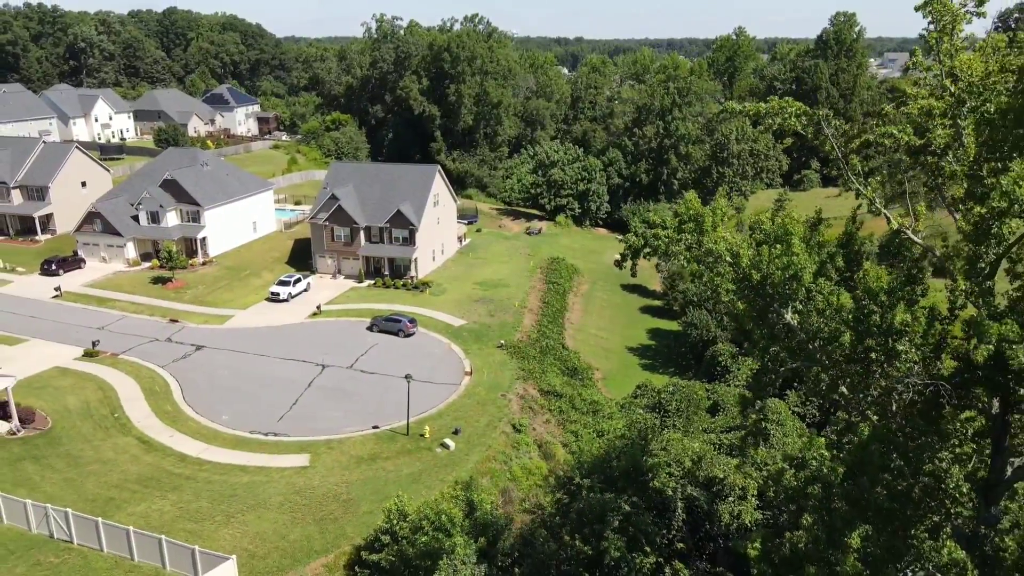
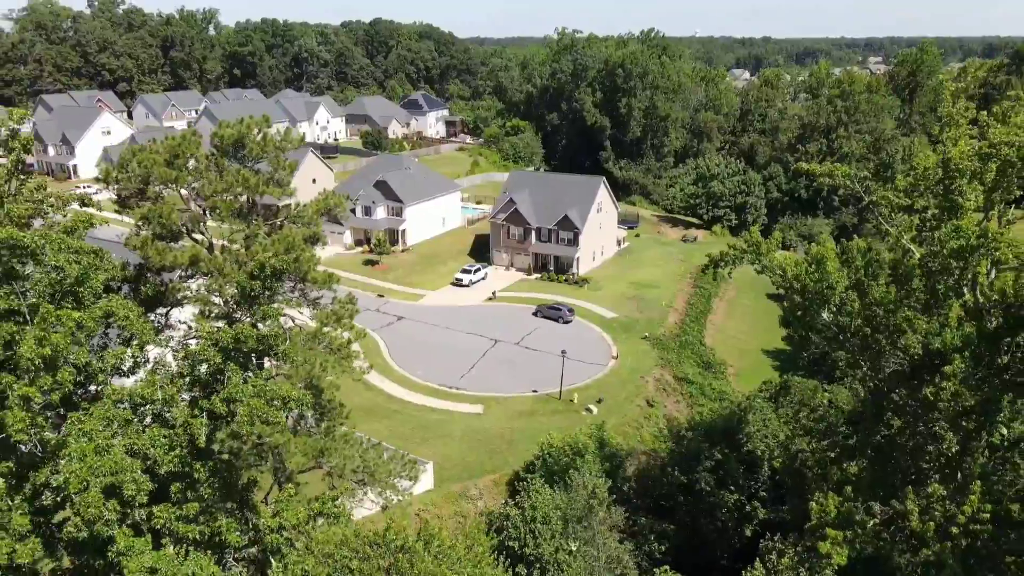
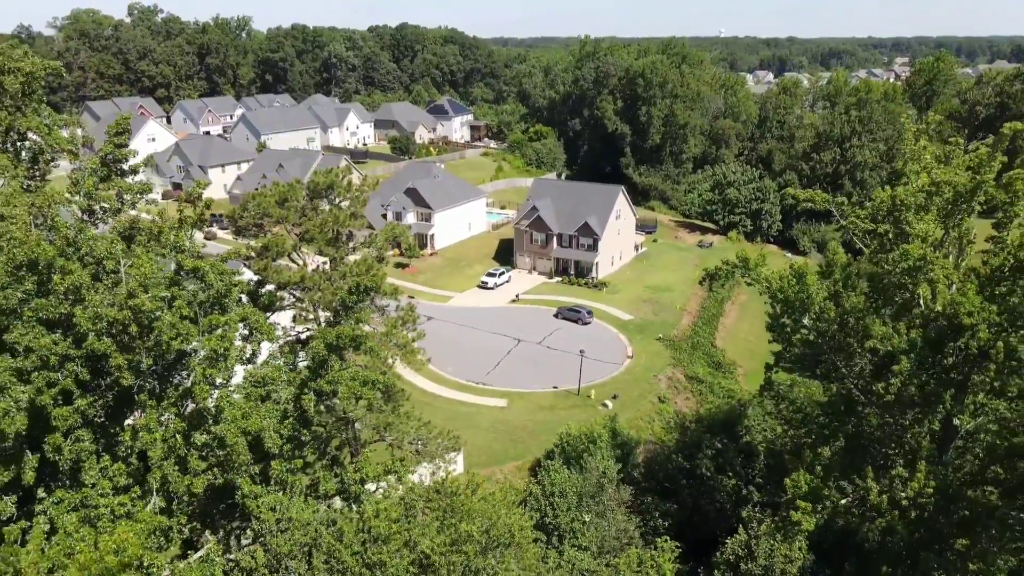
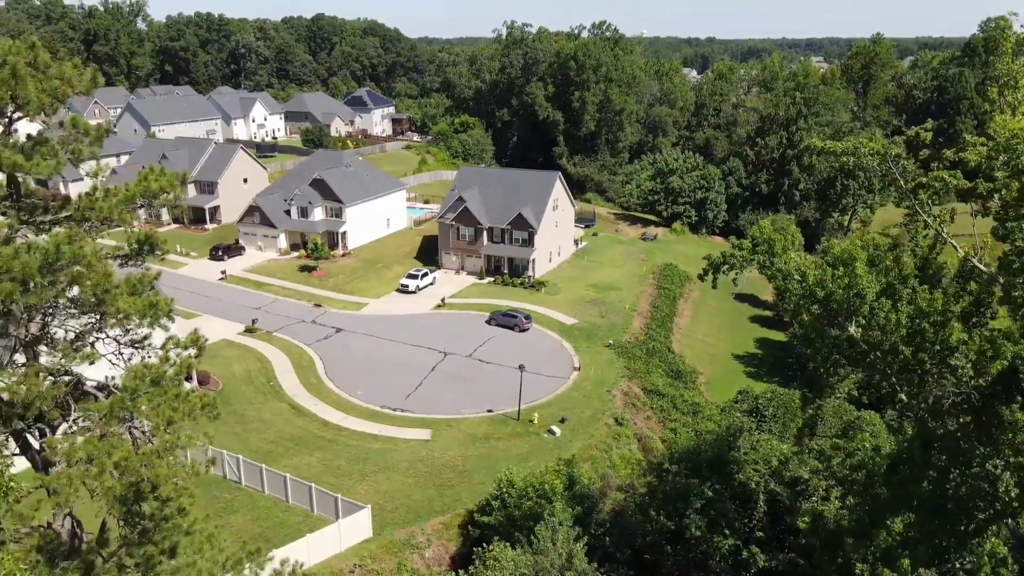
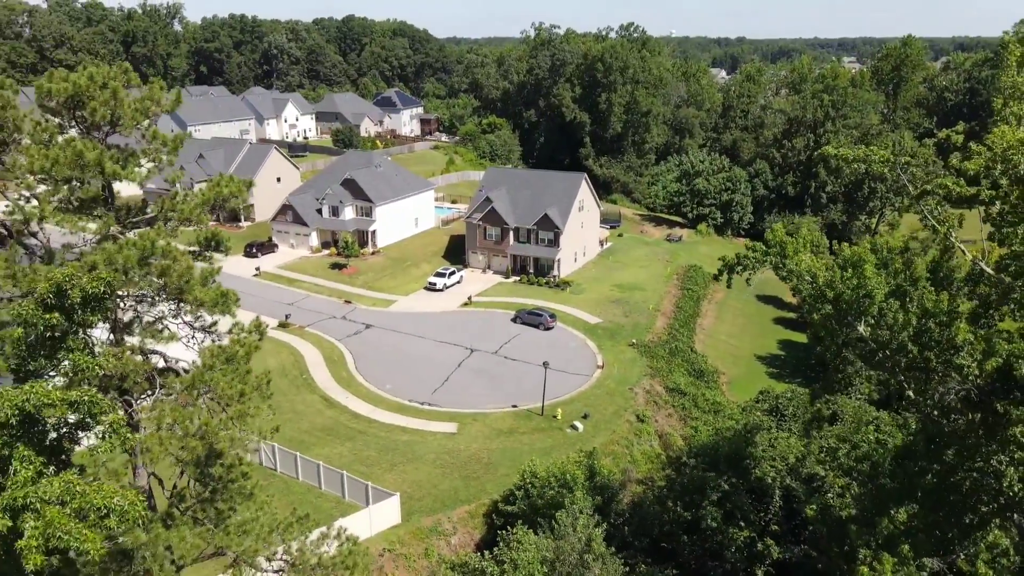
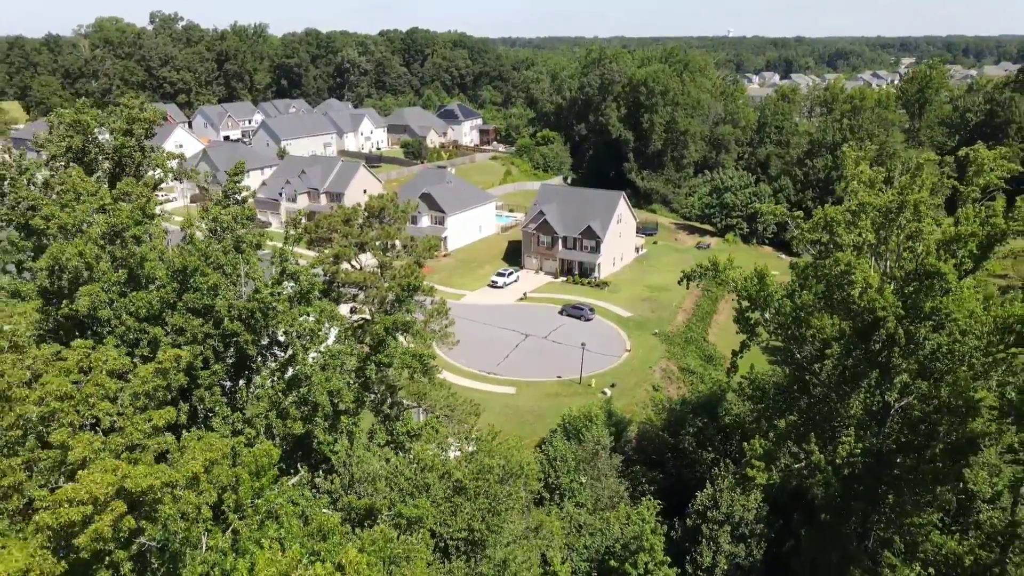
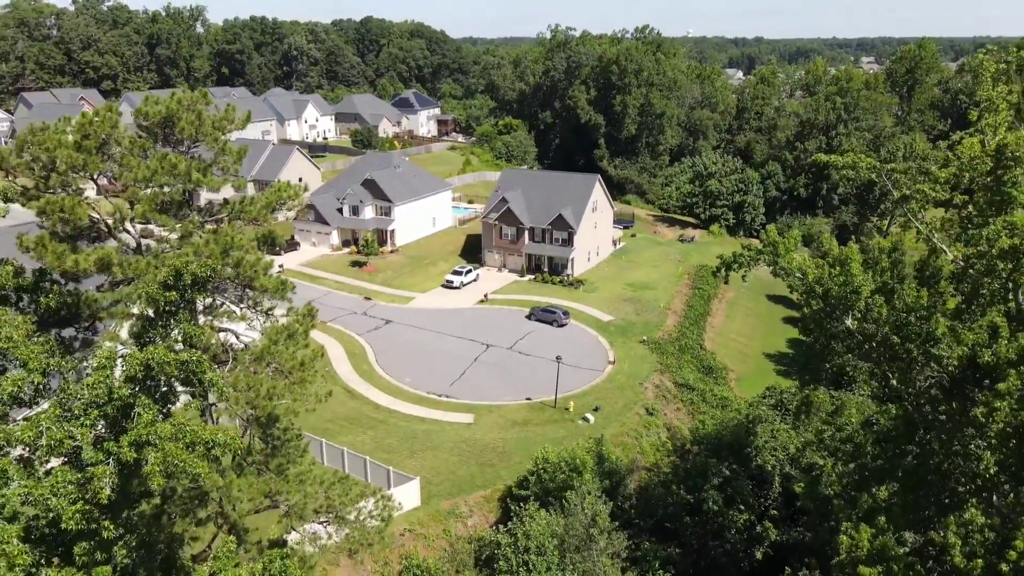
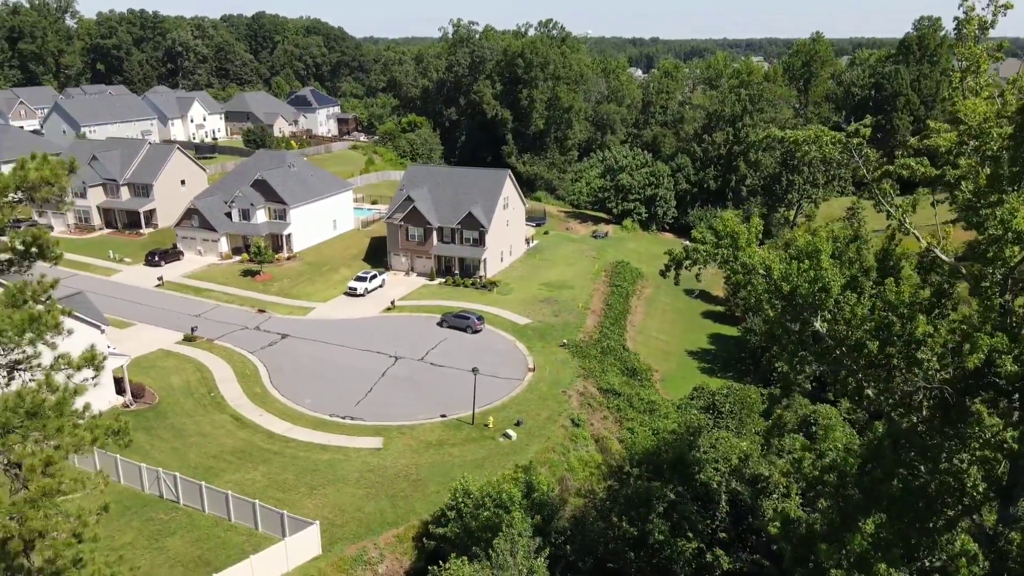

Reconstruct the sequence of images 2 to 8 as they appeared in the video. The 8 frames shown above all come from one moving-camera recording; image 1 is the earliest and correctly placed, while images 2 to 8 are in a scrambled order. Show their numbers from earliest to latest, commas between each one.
8, 4, 5, 7, 2, 3, 6
